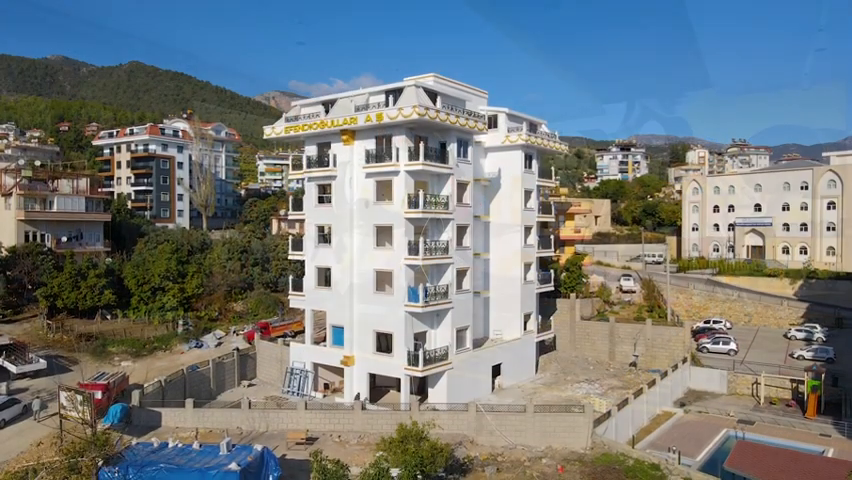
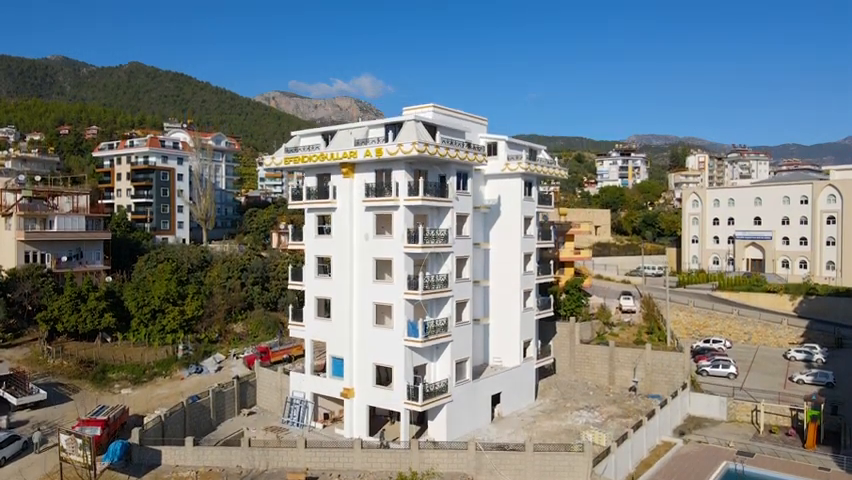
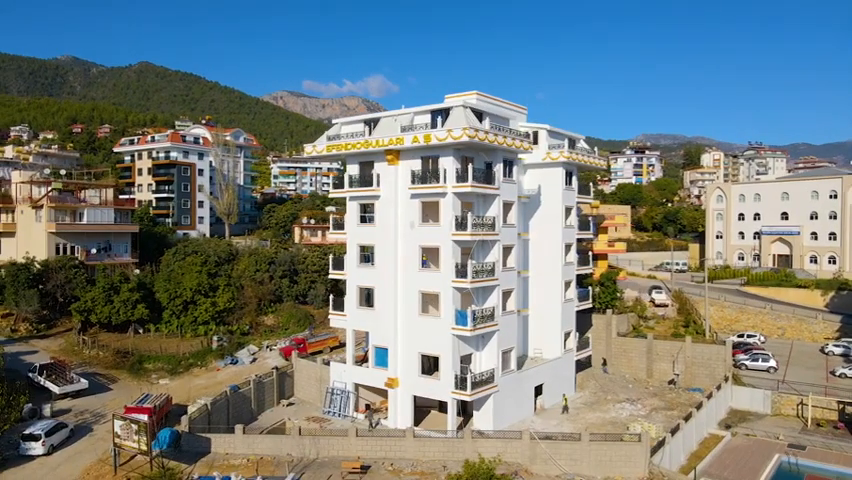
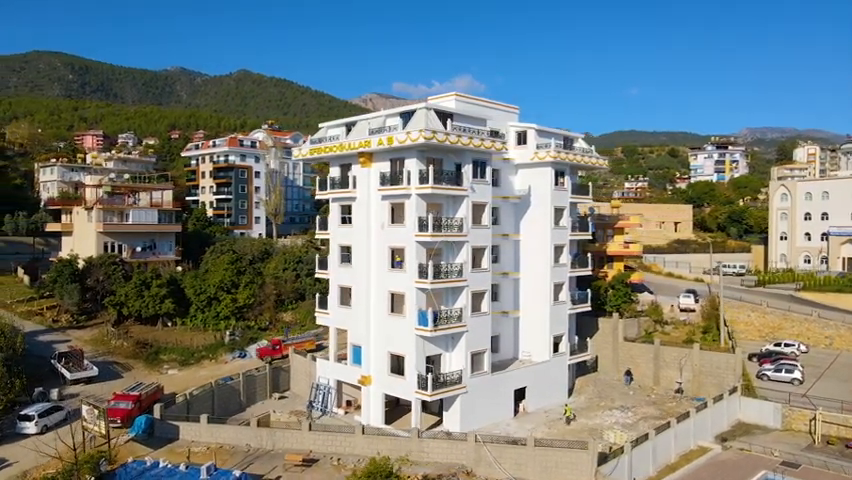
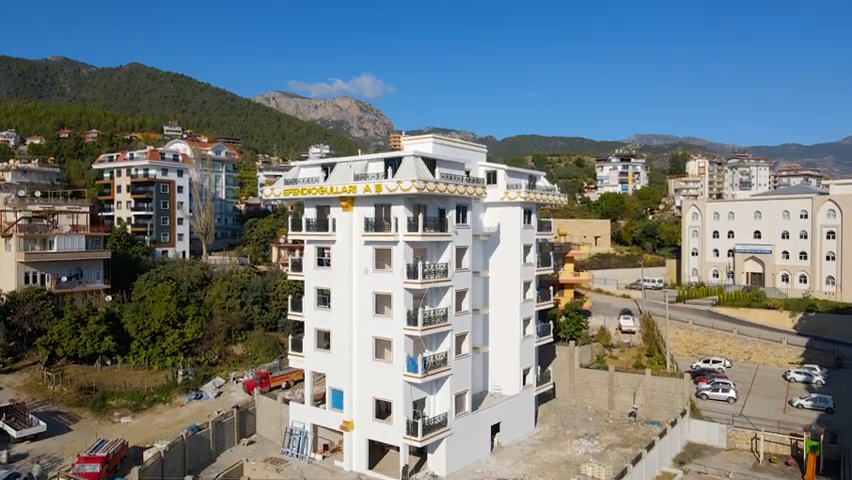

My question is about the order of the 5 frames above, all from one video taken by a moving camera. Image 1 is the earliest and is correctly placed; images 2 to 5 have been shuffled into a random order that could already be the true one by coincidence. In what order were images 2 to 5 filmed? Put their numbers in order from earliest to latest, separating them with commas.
2, 5, 3, 4
